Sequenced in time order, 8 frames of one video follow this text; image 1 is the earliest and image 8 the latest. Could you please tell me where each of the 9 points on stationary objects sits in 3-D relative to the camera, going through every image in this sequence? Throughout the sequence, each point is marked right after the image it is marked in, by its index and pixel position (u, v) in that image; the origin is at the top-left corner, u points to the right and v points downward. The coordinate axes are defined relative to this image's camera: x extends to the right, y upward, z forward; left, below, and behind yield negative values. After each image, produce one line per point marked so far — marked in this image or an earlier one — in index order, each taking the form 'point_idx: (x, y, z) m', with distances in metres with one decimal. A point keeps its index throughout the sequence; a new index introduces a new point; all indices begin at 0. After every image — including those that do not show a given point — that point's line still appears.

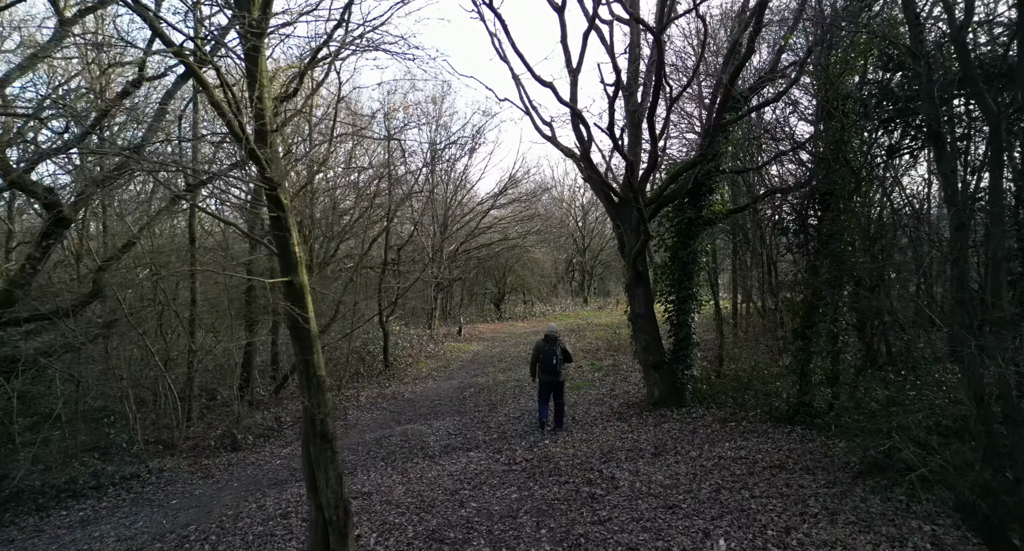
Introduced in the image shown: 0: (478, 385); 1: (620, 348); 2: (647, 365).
0: (-0.8, -2.6, +15.4) m
1: (+3.1, -2.1, +19.1) m
2: (+2.3, -1.5, +11.3) m
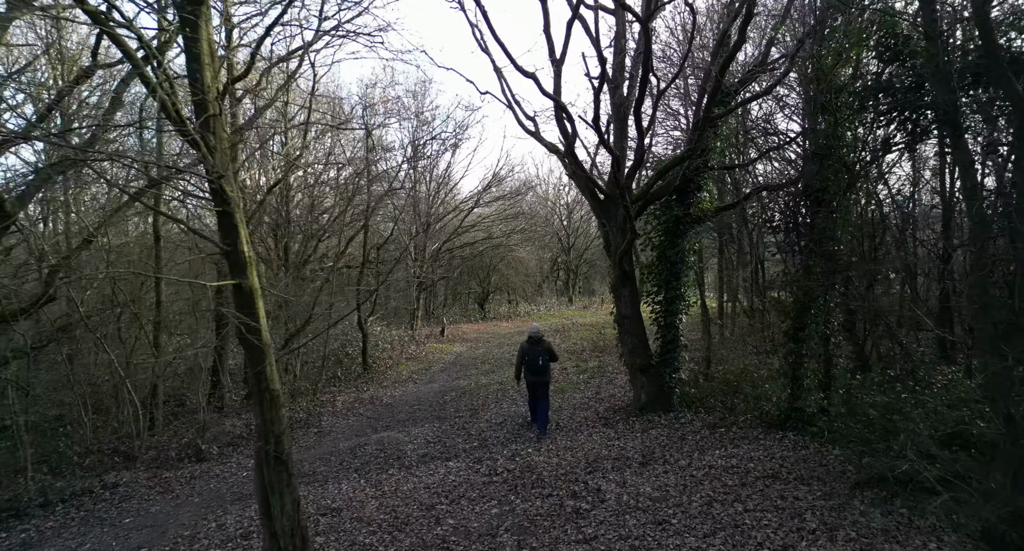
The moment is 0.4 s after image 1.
0: (-1.2, -2.5, +14.9) m
1: (+2.6, -2.1, +18.7) m
2: (+2.0, -1.5, +10.9) m
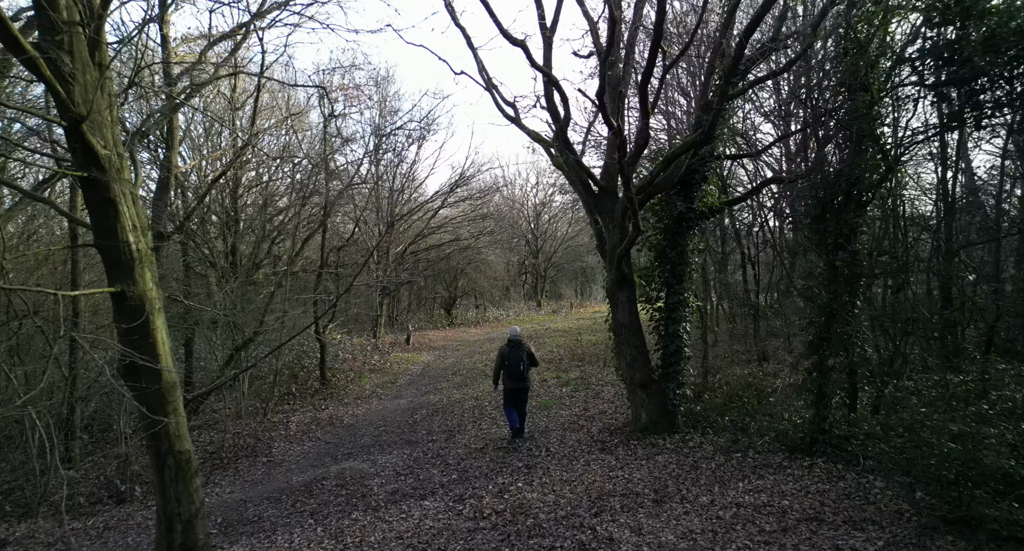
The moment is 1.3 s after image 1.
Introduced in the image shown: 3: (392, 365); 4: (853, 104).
0: (-1.6, -2.6, +13.4) m
1: (+1.9, -2.2, +17.5) m
2: (+1.7, -1.6, +9.6) m
3: (-3.6, -2.6, +19.9) m
4: (+4.0, +2.0, +7.9) m
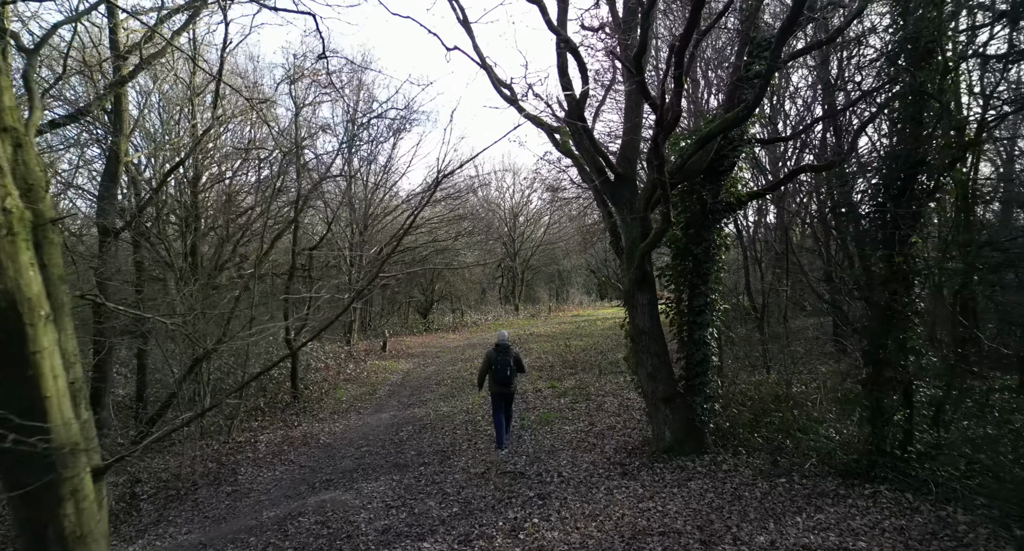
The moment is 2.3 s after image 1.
0: (-1.7, -2.6, +12.1) m
1: (+1.6, -2.3, +16.3) m
2: (+1.8, -1.6, +8.5) m
3: (-4.0, -2.7, +18.5) m
4: (+4.2, +2.0, +6.9) m
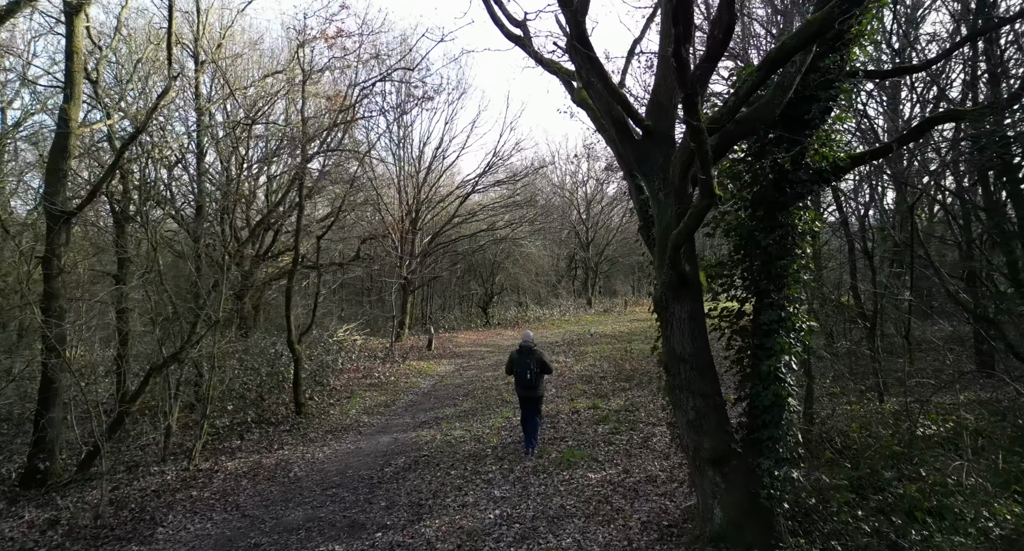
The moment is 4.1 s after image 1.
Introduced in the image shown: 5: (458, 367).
0: (-1.4, -2.6, +9.9) m
1: (+2.5, -2.2, +13.6) m
2: (+1.6, -1.6, +5.8) m
3: (-2.8, -2.5, +16.4) m
4: (+3.7, +2.0, +3.8) m
5: (-1.4, -2.5, +18.0) m
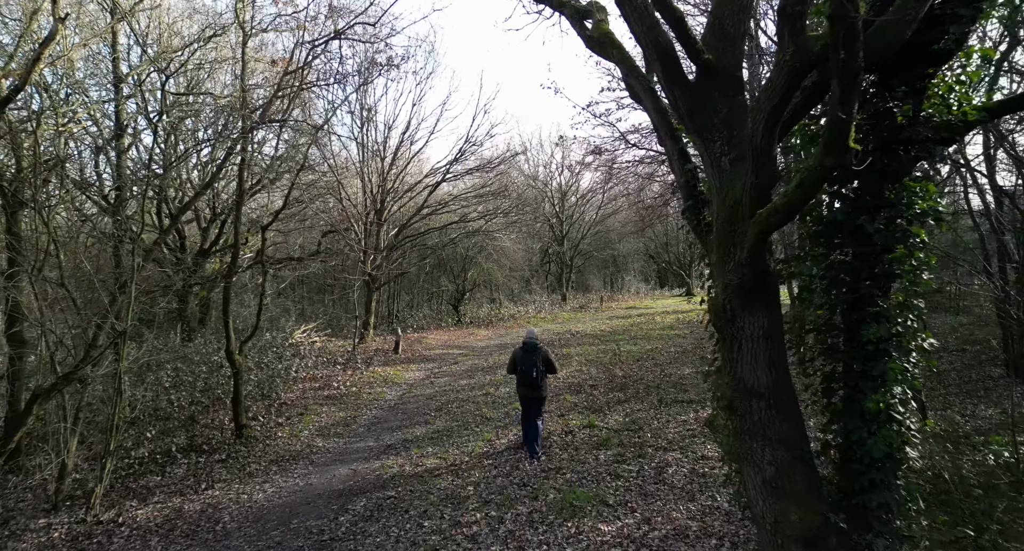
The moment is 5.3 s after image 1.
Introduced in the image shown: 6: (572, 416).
0: (-1.6, -2.5, +8.0) m
1: (+2.1, -2.1, +11.9) m
2: (+1.6, -1.6, +4.0) m
3: (-3.3, -2.4, +14.5) m
4: (+3.8, +2.0, +2.1) m
5: (-2.0, -2.4, +16.2) m
6: (+1.0, -2.3, +10.9) m
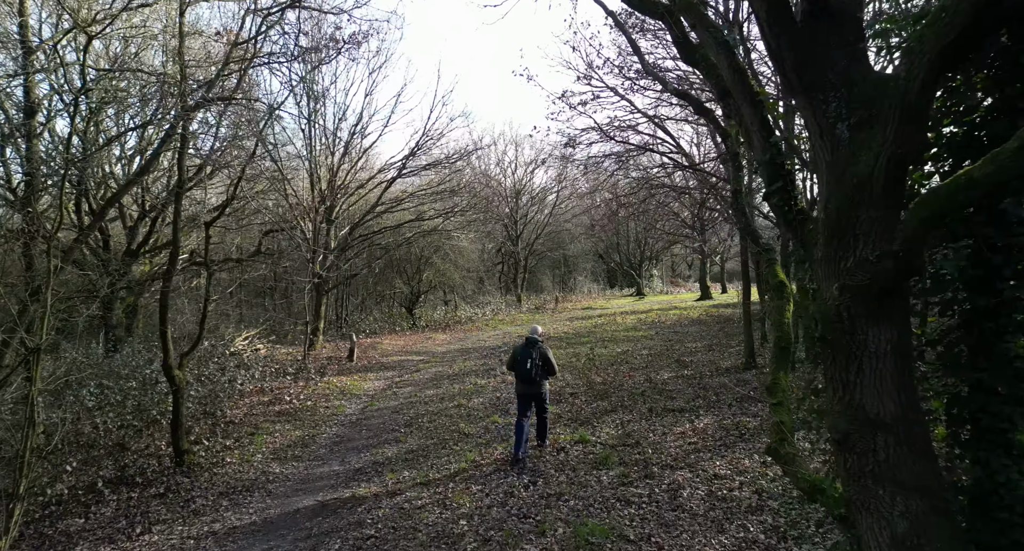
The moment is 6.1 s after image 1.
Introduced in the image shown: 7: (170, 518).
0: (-1.6, -2.6, +6.8) m
1: (+1.8, -2.1, +11.0) m
2: (+1.9, -1.6, +3.2) m
3: (-3.9, -2.5, +13.2) m
4: (+4.3, +2.0, +1.5) m
5: (-2.7, -2.4, +14.9) m
6: (+0.7, -2.3, +9.9) m
7: (-3.8, -2.7, +7.5) m
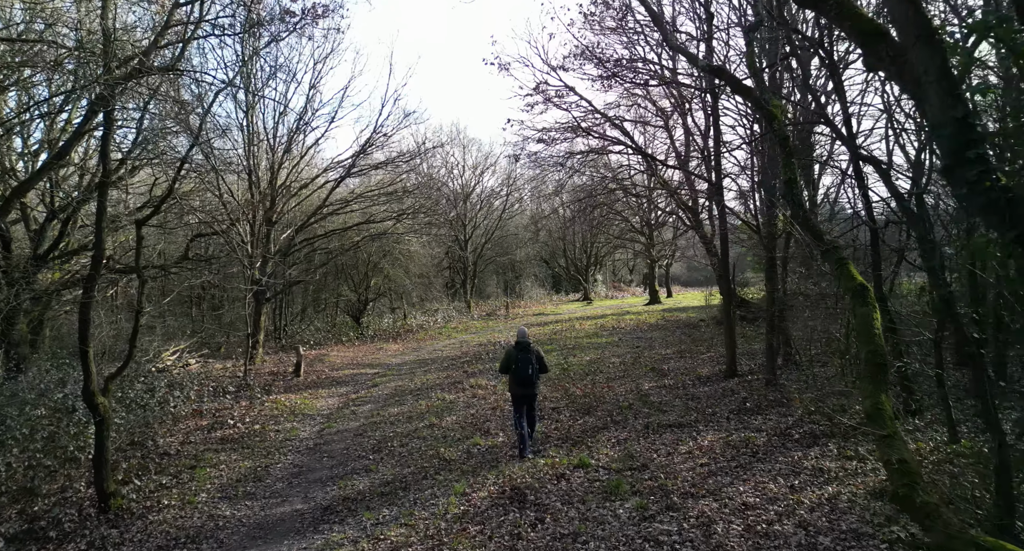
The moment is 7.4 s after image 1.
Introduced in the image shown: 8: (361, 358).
0: (-1.5, -2.6, +5.5) m
1: (+1.5, -2.1, +10.1) m
2: (+2.4, -1.5, +2.3) m
3: (-4.3, -2.6, +11.6) m
4: (+4.9, +2.0, +0.8) m
5: (-3.4, -2.5, +13.5) m
6: (+0.5, -2.3, +8.9) m
7: (-3.7, -2.7, +6.0) m
8: (-4.4, -2.4, +19.4) m
